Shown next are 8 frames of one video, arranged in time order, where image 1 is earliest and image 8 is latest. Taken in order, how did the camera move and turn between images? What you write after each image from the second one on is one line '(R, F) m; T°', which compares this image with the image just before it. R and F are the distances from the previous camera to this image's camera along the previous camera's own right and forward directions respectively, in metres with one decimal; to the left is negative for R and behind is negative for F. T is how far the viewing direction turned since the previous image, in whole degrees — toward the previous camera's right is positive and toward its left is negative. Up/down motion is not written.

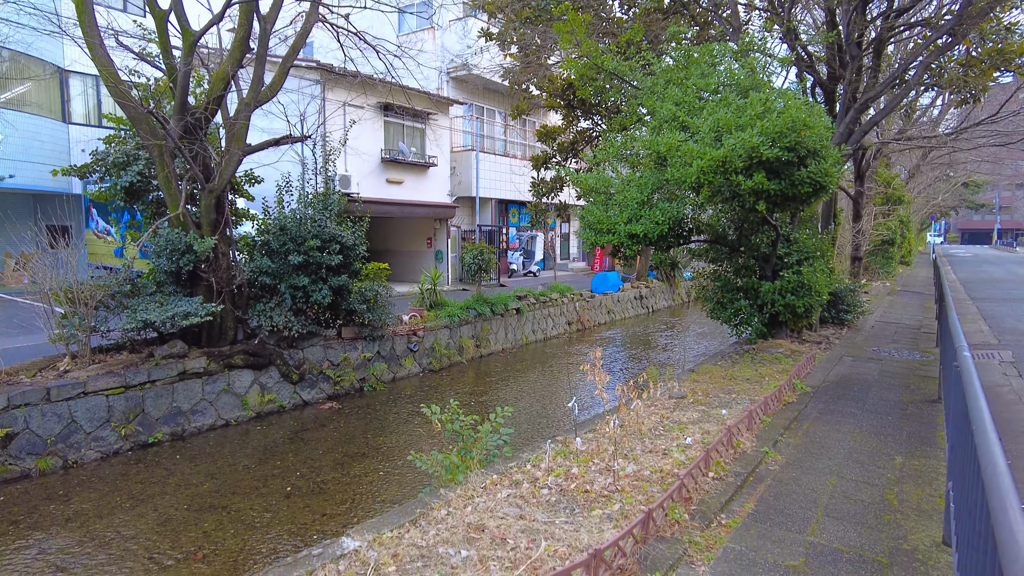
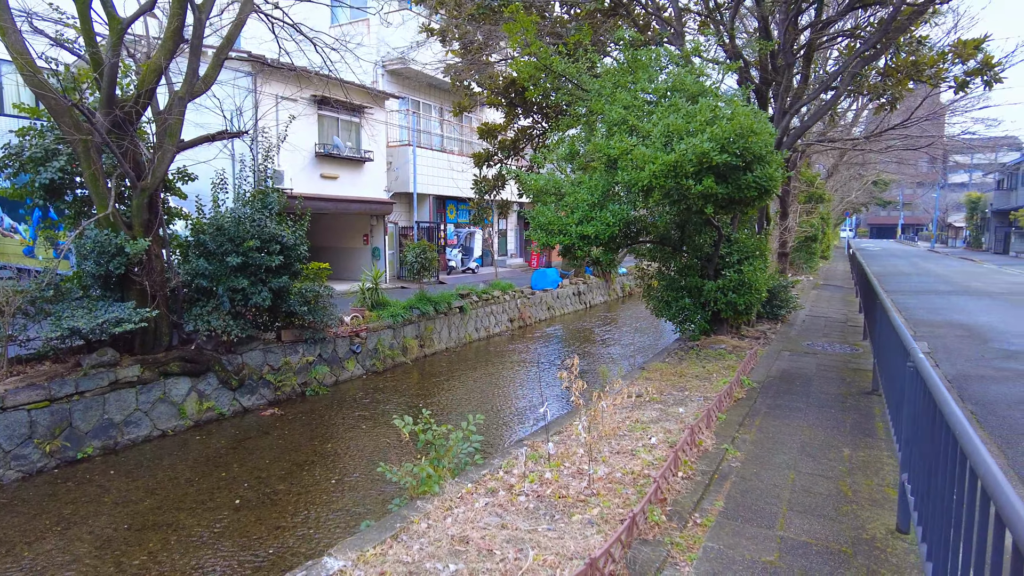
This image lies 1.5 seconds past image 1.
(-0.2, 0.0) m; +6°
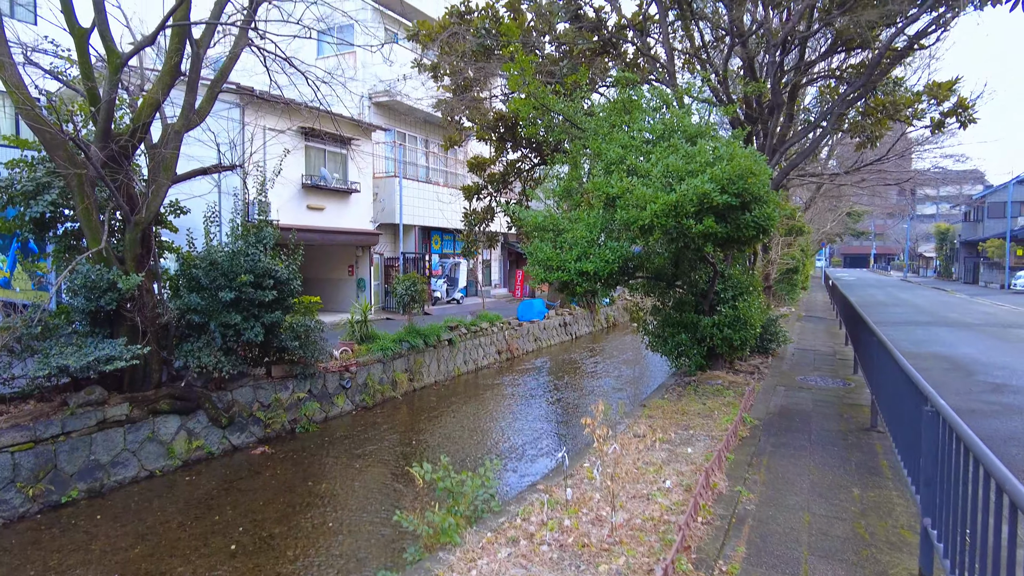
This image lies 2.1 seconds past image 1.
(-0.2, 0.0) m; +2°
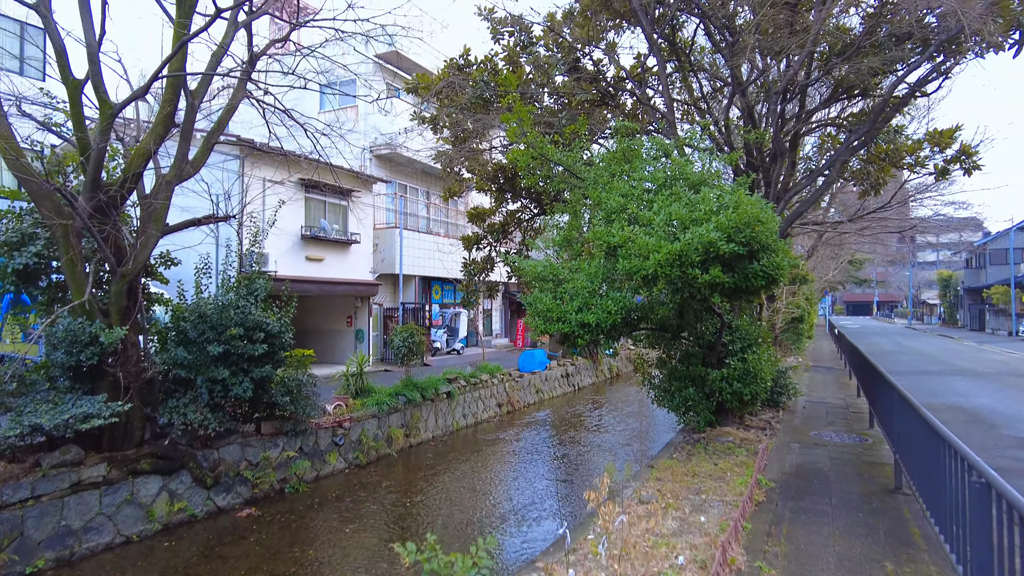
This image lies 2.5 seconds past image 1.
(0.0, +0.2) m; 0°
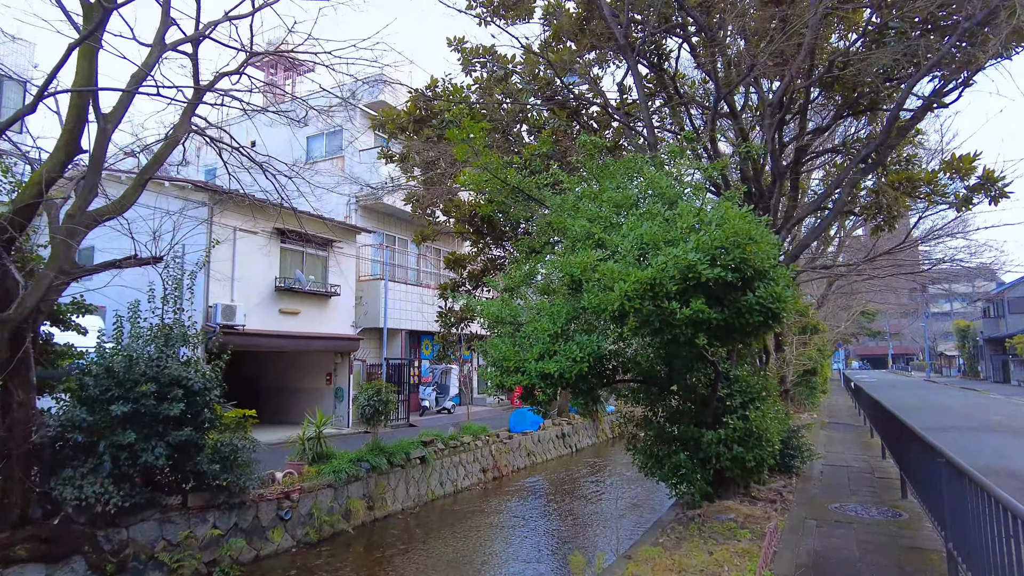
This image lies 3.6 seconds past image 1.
(+0.5, +1.1) m; -1°
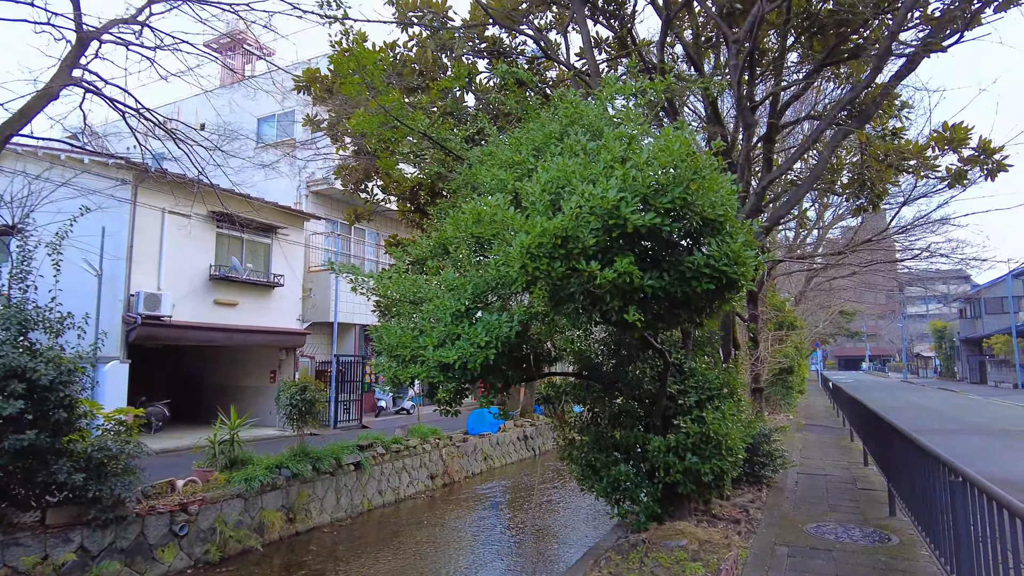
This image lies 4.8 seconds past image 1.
(+0.6, +1.1) m; +2°
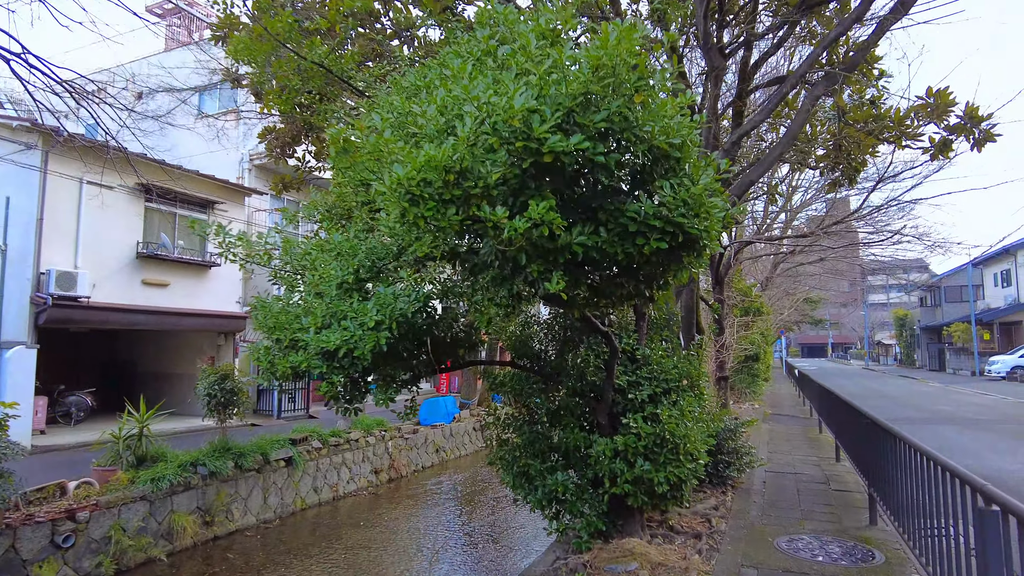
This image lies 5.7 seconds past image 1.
(+0.3, +0.8) m; +3°
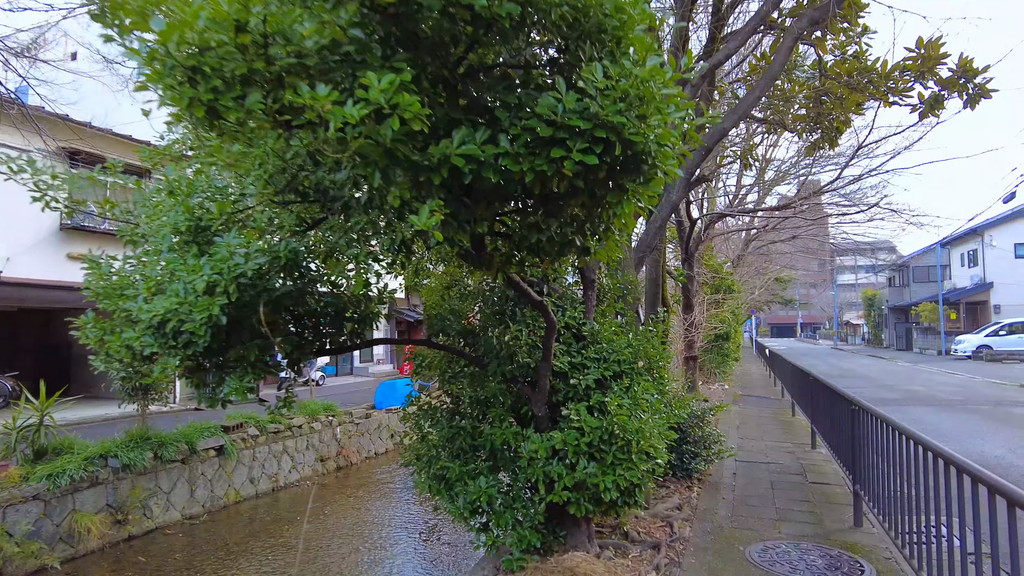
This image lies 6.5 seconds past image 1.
(+0.3, +0.7) m; +2°
